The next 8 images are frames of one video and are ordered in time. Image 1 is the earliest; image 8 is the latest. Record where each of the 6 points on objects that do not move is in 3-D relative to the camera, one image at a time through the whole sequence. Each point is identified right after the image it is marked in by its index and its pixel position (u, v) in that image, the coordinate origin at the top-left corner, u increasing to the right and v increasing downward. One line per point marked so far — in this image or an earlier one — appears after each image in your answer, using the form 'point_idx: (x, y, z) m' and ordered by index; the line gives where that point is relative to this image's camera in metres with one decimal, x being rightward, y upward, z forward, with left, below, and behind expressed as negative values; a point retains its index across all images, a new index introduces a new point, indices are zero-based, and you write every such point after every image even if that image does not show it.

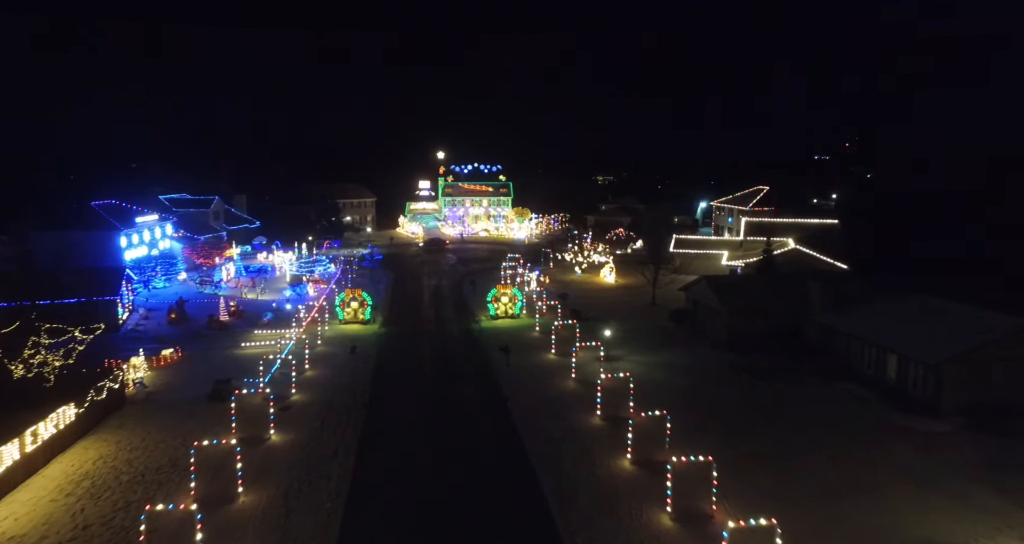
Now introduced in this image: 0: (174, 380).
0: (-9.0, -2.9, +16.6) m
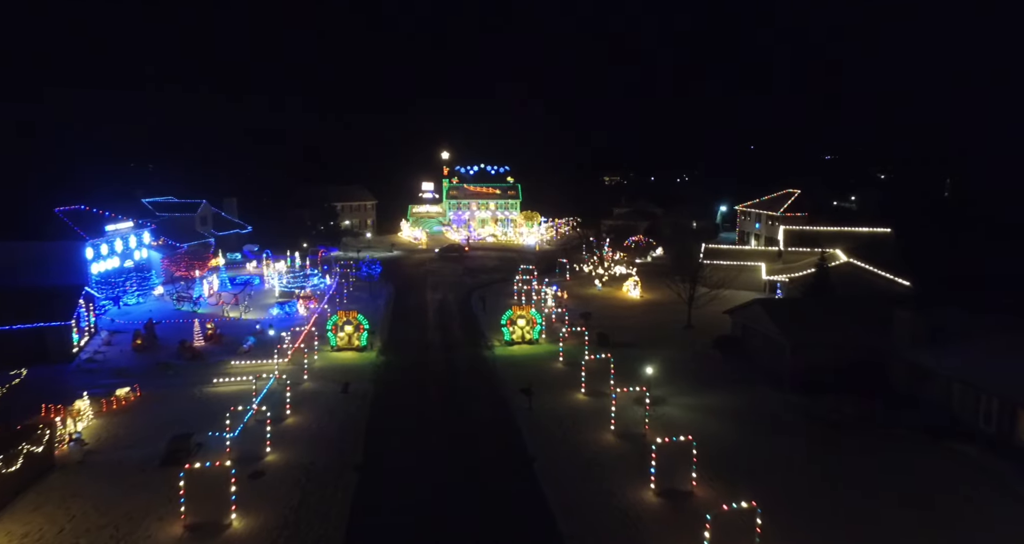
0: (-8.4, -3.5, +13.5) m
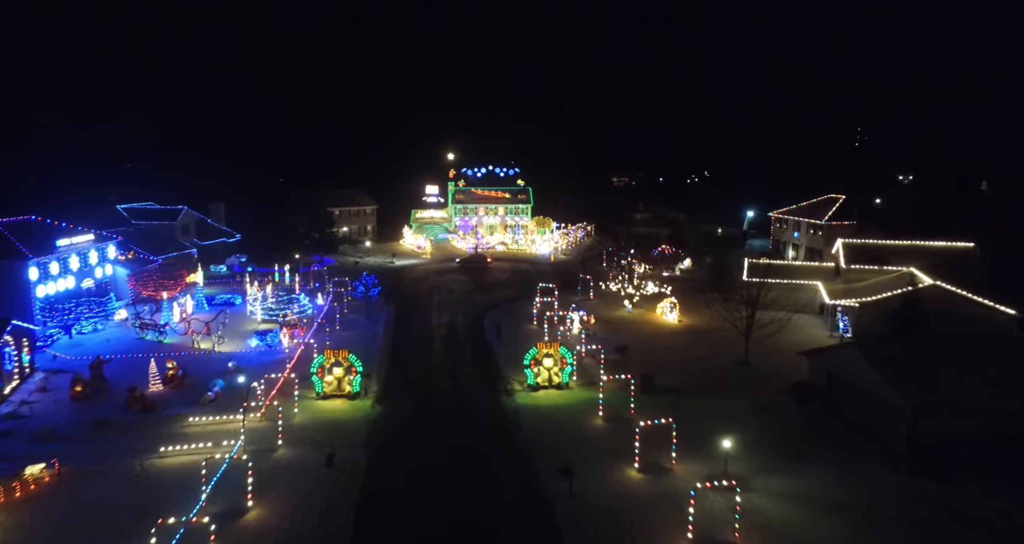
0: (-7.8, -4.3, +9.8) m
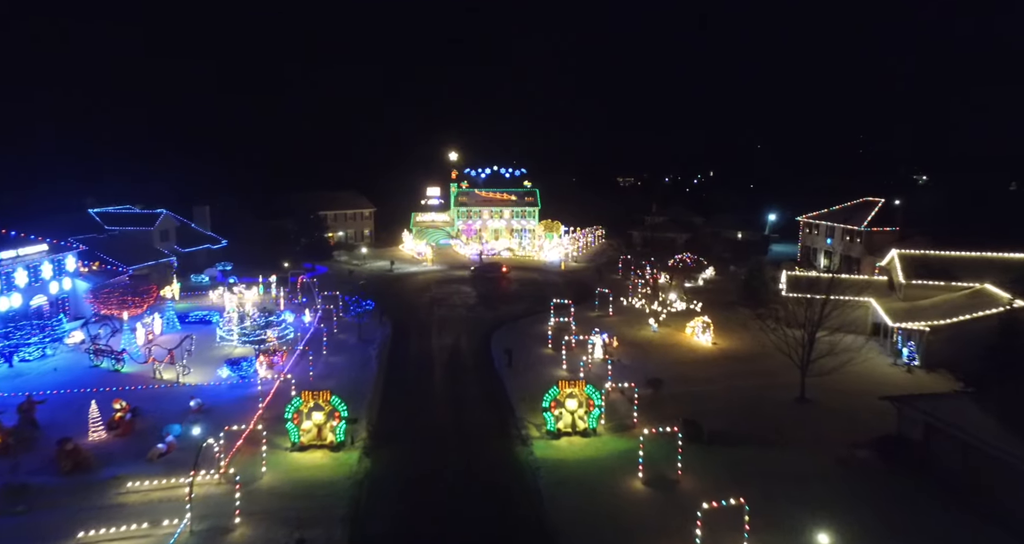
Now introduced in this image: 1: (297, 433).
0: (-7.4, -4.8, +6.9) m
1: (-4.7, -3.5, +13.7) m
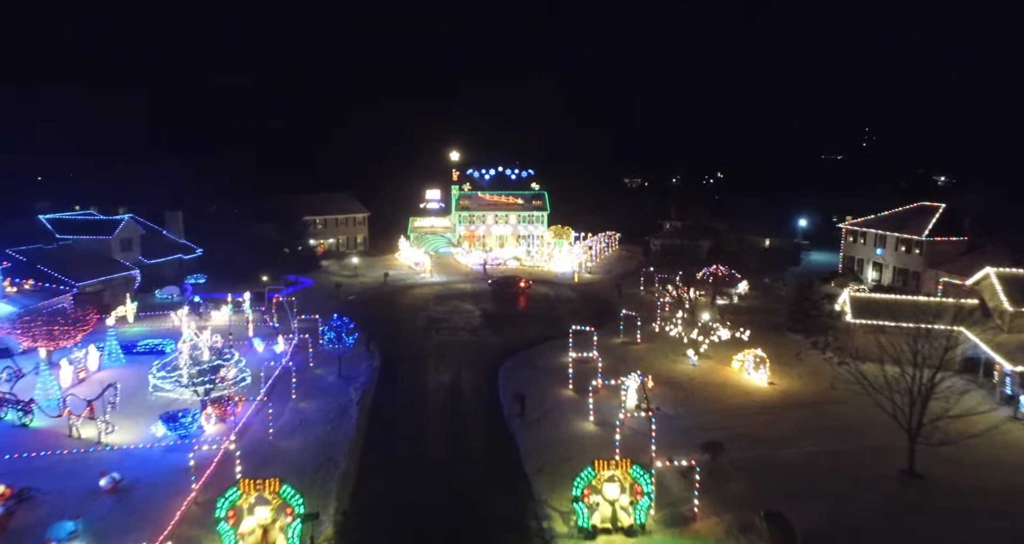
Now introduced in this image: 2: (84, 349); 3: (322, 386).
0: (-7.2, -5.4, +3.0) m
1: (-4.4, -4.2, +9.8) m
2: (-12.2, -2.2, +17.7) m
3: (-5.4, -3.2, +17.8) m
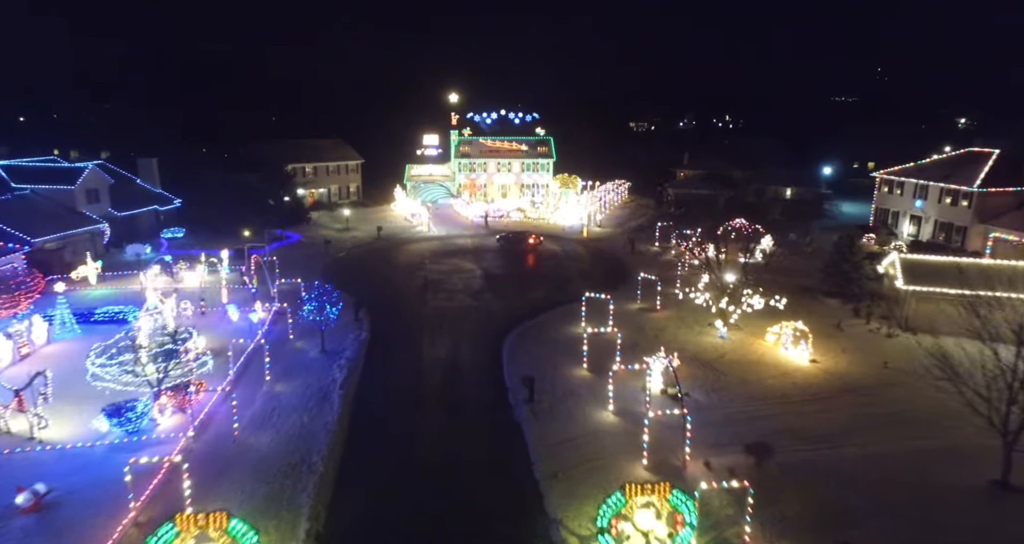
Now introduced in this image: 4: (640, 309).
0: (-7.0, -5.7, +1.1) m
1: (-4.3, -3.9, +7.8) m
2: (-12.1, -1.2, +15.5) m
3: (-5.3, -2.2, +15.6) m
4: (+3.9, -1.1, +19.4) m
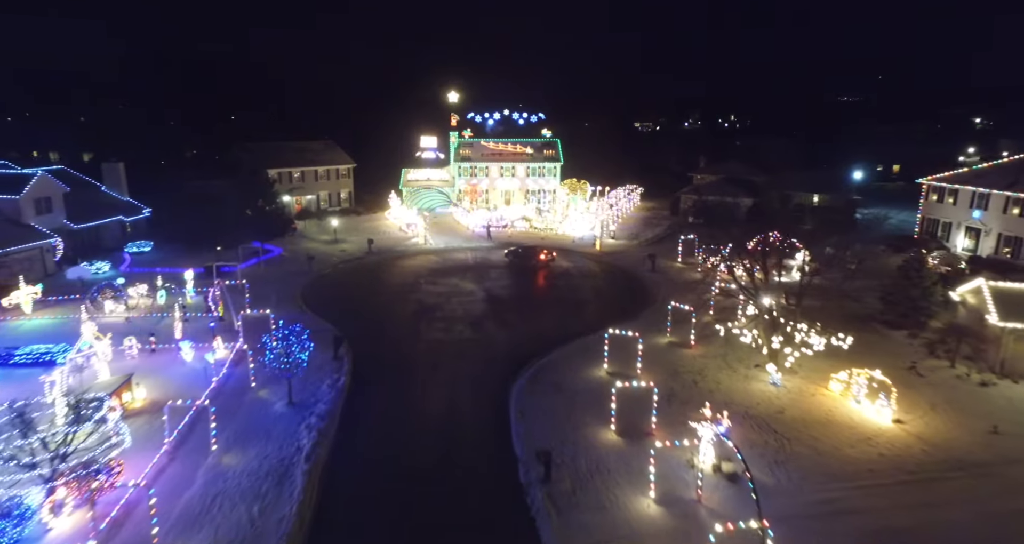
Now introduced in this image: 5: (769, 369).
0: (-6.9, -6.5, -1.9) m
1: (-4.1, -4.6, +4.7) m
2: (-11.9, -2.0, +12.5) m
3: (-5.1, -3.0, +12.6) m
4: (+4.1, -1.8, +16.3) m
5: (+6.0, -2.2, +14.5) m
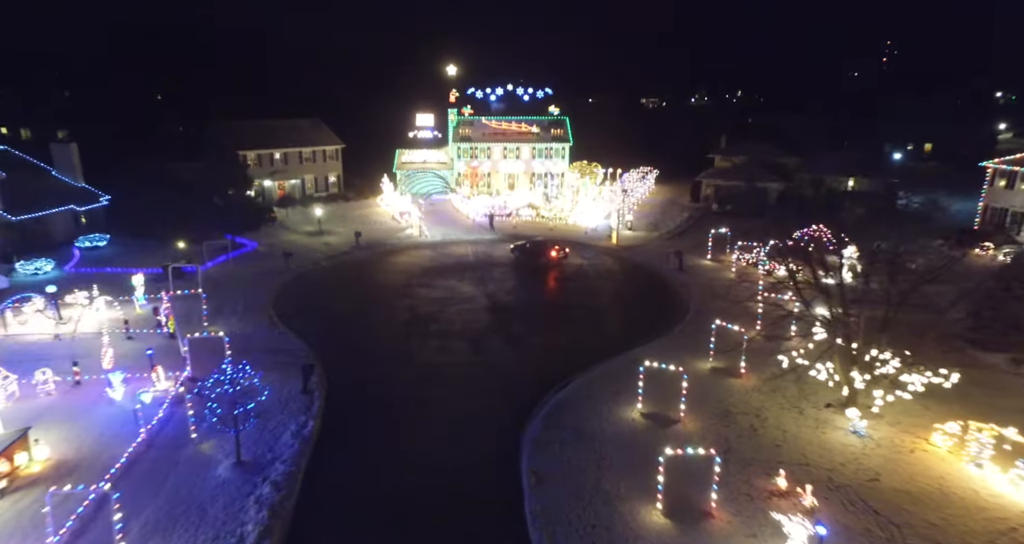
0: (-6.7, -7.4, -4.8) m
1: (-3.9, -5.3, +1.8) m
2: (-11.7, -2.4, +9.4) m
3: (-4.9, -3.4, +9.5) m
4: (+4.4, -2.1, +13.2) m
5: (+6.2, -2.5, +11.4) m
